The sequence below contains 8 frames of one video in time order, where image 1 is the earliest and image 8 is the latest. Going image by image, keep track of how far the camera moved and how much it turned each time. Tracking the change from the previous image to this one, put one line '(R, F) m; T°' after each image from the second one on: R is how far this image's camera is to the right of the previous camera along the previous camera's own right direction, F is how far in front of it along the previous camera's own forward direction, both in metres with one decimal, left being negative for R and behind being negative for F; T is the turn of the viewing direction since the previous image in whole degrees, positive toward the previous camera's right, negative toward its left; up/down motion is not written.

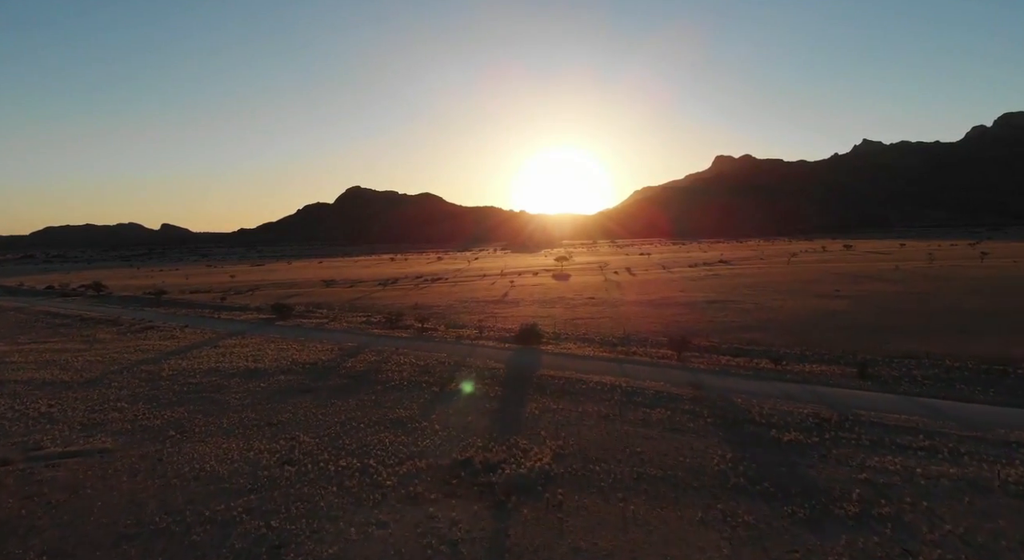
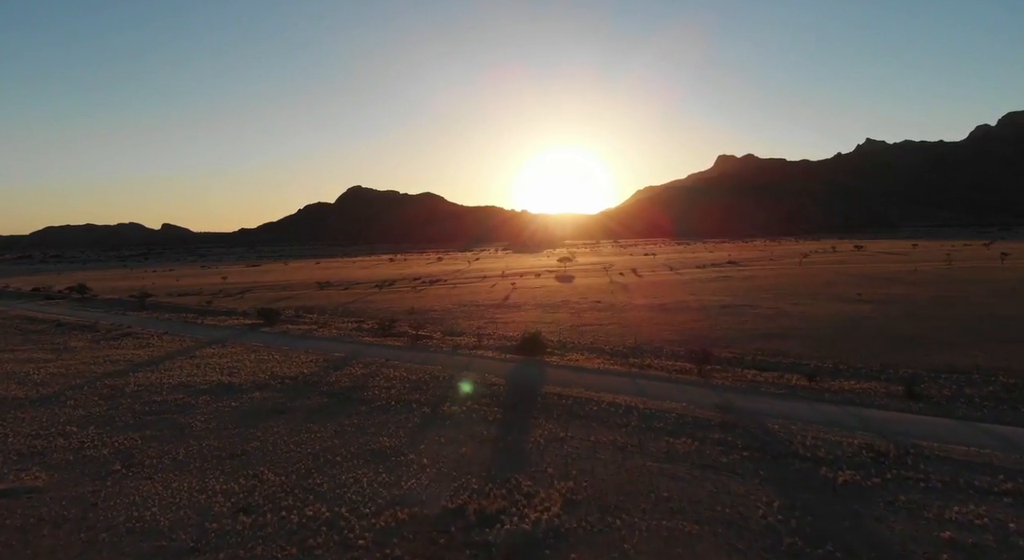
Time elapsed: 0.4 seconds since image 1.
(0.0, +2.2) m; 0°
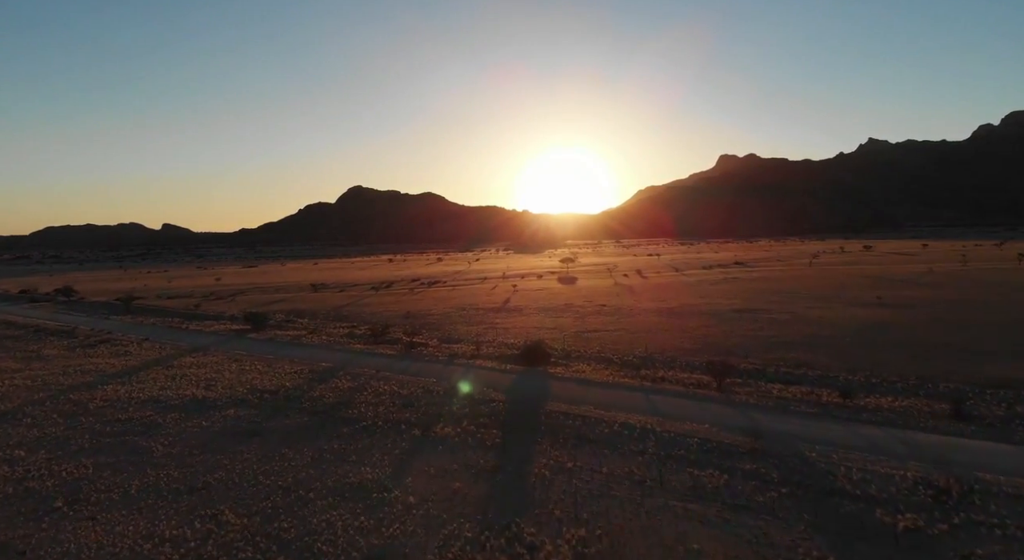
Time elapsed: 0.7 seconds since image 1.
(0.0, +1.8) m; 0°
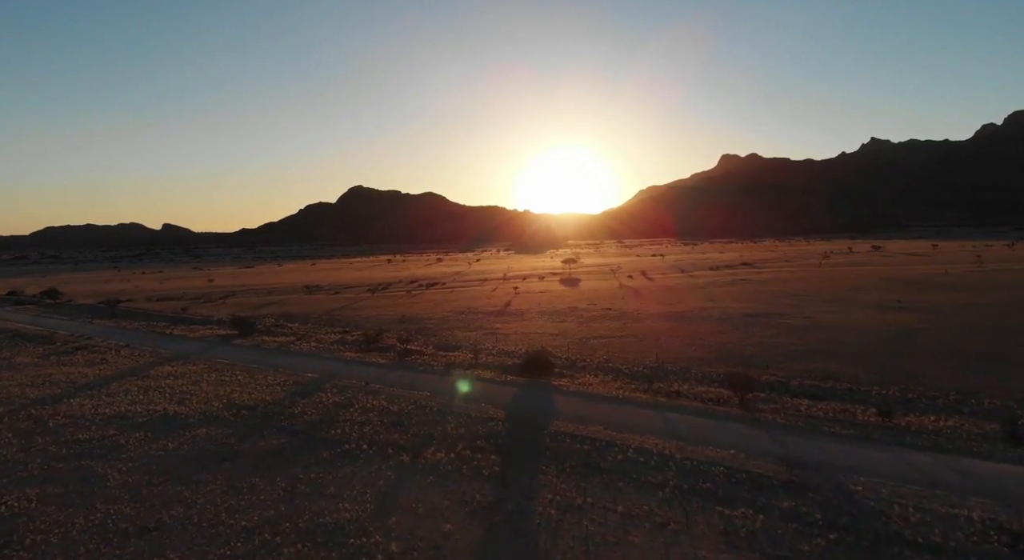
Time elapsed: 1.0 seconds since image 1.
(0.0, +1.6) m; 0°
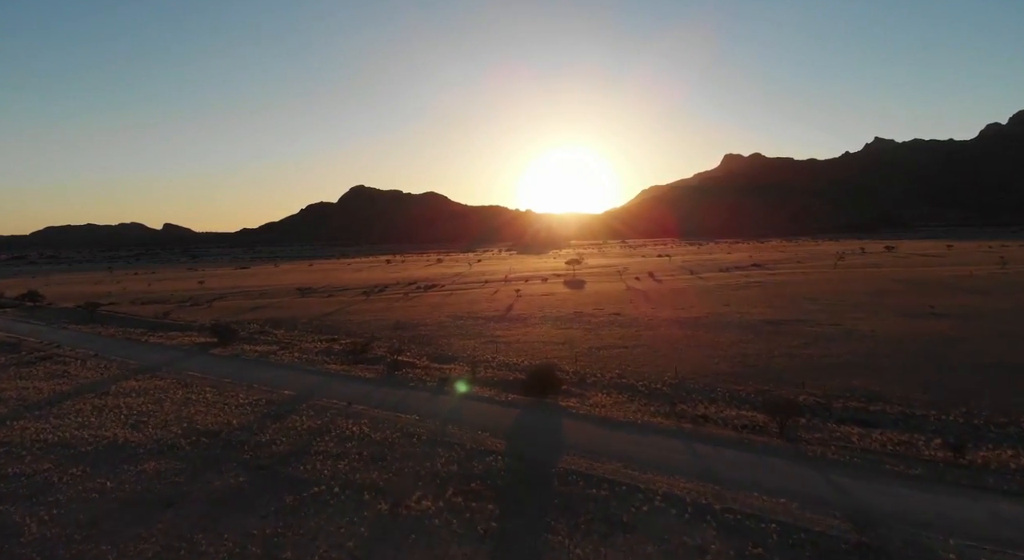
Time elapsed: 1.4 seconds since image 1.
(0.0, +2.3) m; 0°
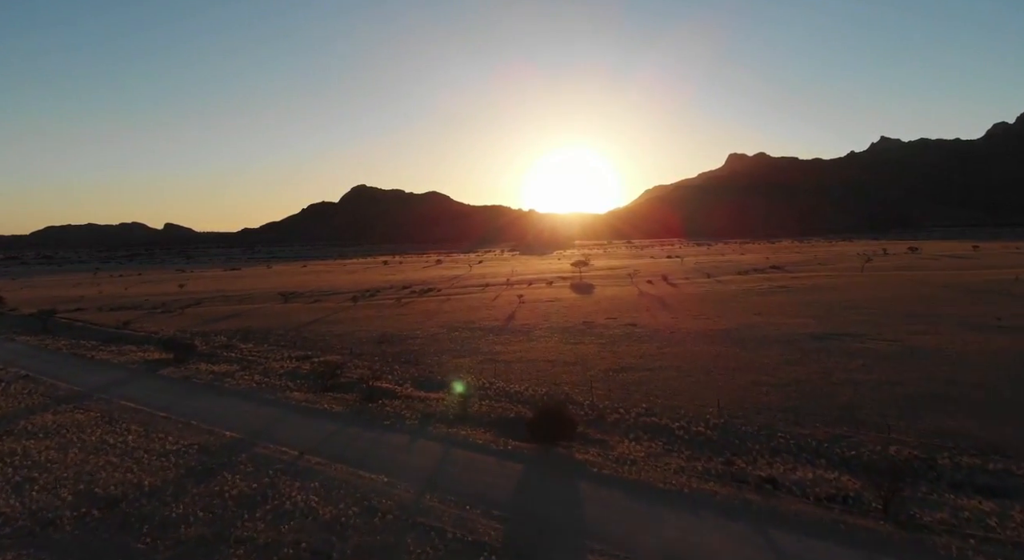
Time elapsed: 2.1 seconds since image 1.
(0.0, +3.9) m; 0°
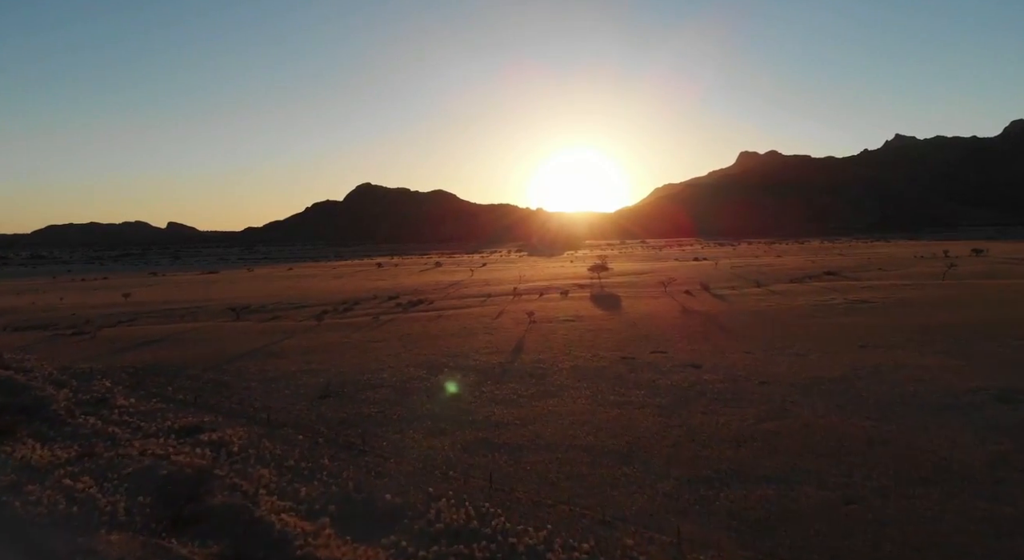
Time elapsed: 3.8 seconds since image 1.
(-0.1, +8.7) m; -1°
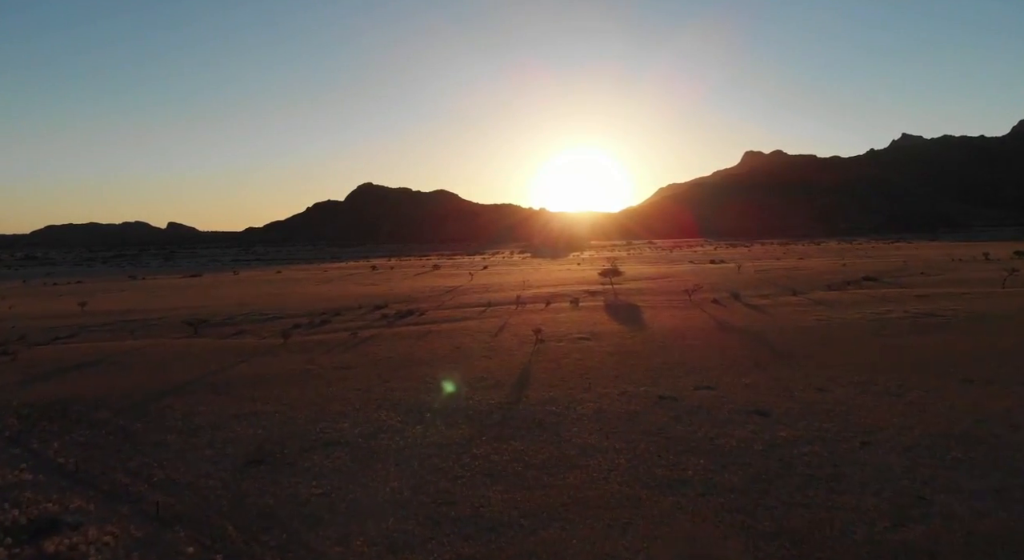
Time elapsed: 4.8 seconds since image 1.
(0.0, +4.9) m; 0°
